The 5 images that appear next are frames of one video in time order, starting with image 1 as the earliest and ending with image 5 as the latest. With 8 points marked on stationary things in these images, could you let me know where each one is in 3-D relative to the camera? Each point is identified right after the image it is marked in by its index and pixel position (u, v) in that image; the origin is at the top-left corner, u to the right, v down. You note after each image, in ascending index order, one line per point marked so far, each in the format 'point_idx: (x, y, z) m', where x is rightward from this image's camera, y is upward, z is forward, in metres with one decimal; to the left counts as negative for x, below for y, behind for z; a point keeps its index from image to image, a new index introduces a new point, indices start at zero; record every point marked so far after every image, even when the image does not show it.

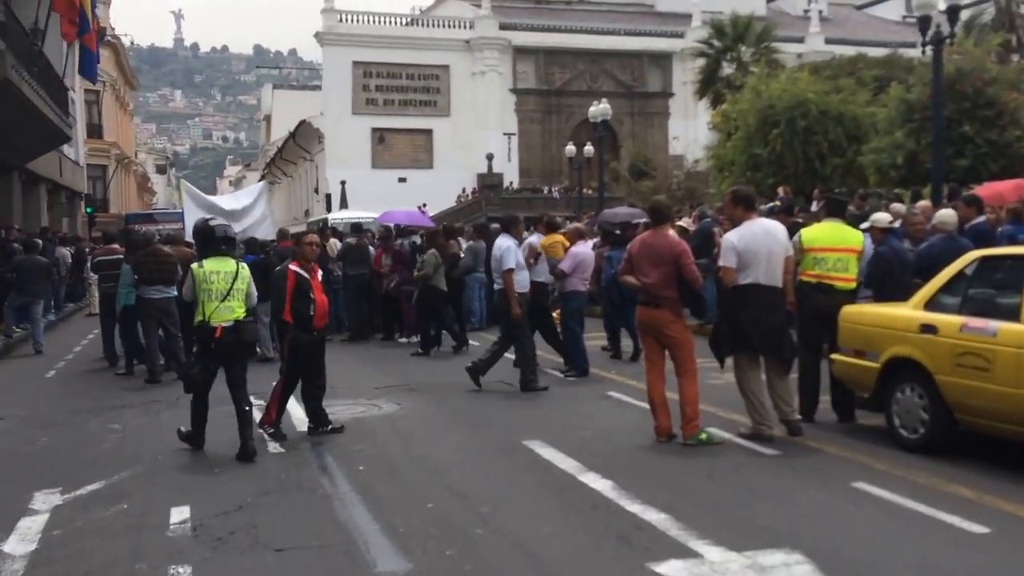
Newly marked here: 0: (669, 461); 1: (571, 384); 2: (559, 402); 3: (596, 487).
0: (+1.2, -1.4, +9.0) m
1: (+0.7, -1.1, +13.3) m
2: (+0.5, -1.2, +12.1) m
3: (+0.6, -1.4, +8.1) m
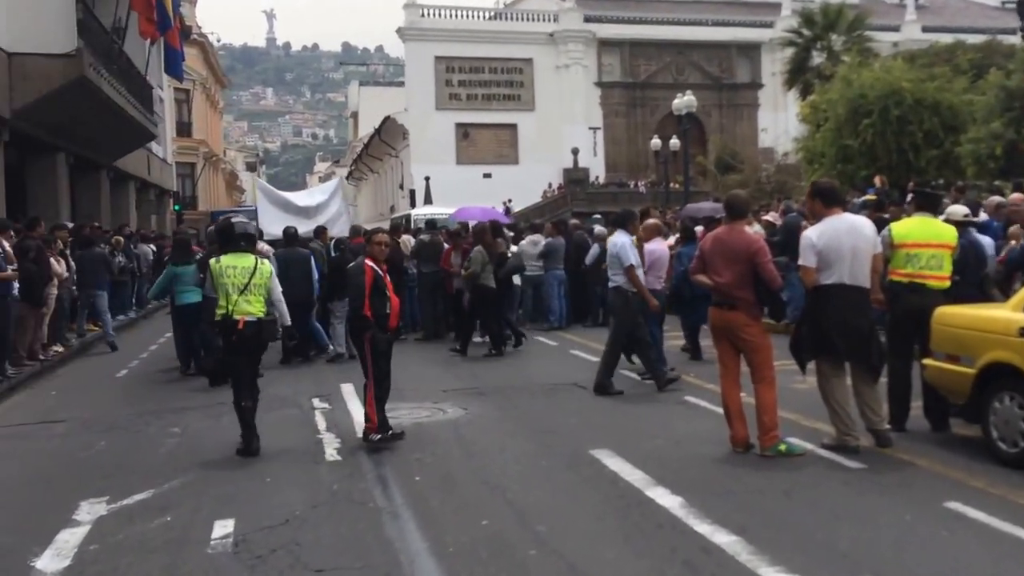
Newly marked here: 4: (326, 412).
0: (+1.7, -1.4, +8.4) m
1: (+1.5, -1.1, +12.7) m
2: (+1.2, -1.2, +11.6) m
3: (+1.0, -1.4, +7.6) m
4: (-1.9, -1.2, +11.4) m
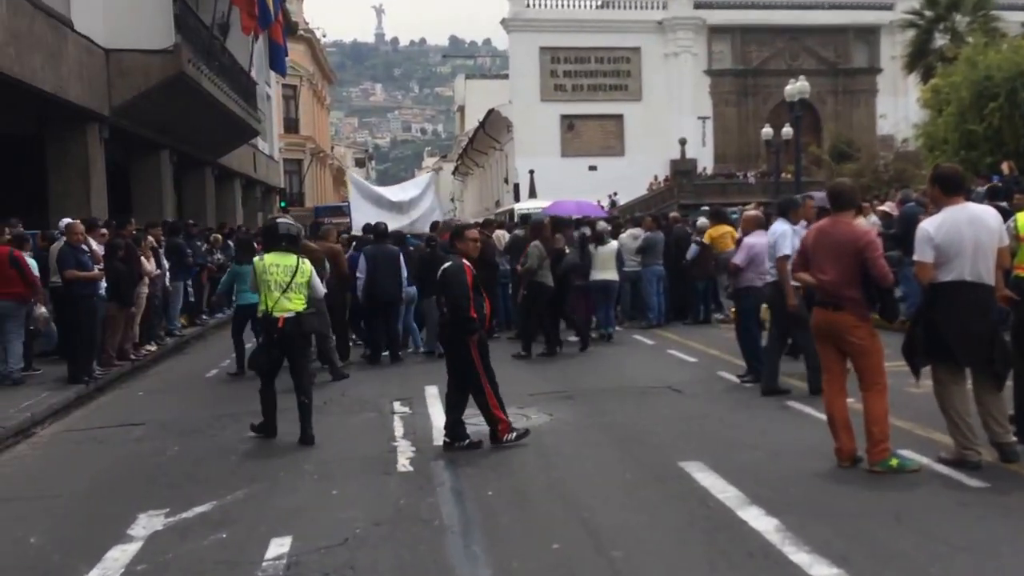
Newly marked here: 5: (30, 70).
0: (+2.2, -1.4, +7.6) m
1: (+2.5, -1.1, +11.9) m
2: (+2.1, -1.2, +10.8) m
3: (+1.5, -1.5, +6.9) m
4: (-1.0, -1.2, +10.9) m
5: (-7.8, +3.5, +18.6) m
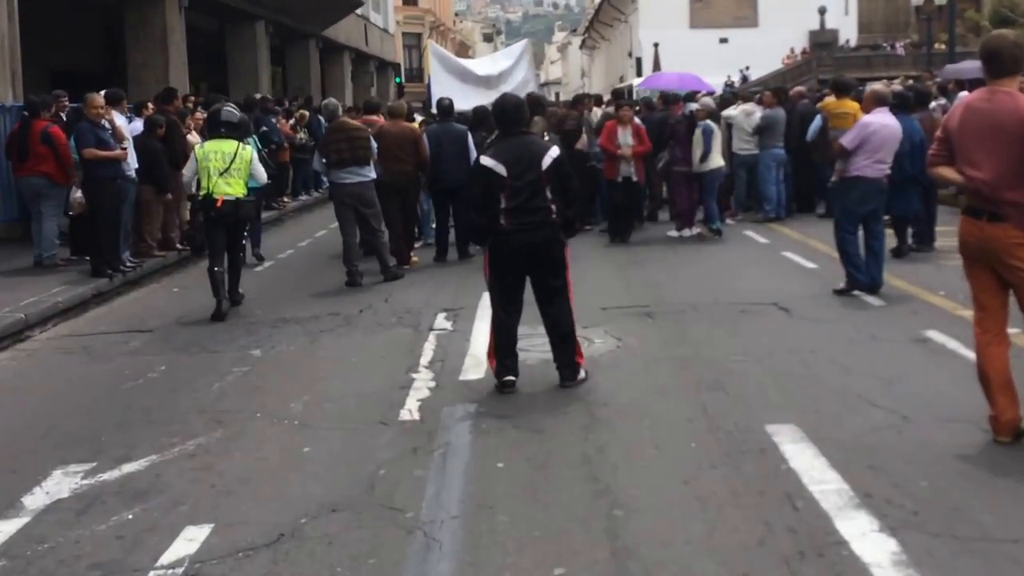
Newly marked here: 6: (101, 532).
0: (+2.3, -0.9, +5.3) m
1: (+3.0, -0.2, +9.5) m
2: (+2.5, -0.4, +8.5) m
3: (+1.5, -1.1, +4.7) m
4: (-0.6, -0.4, +9.0) m
5: (-6.3, +5.3, +16.9) m
6: (-1.8, -1.1, +5.0) m
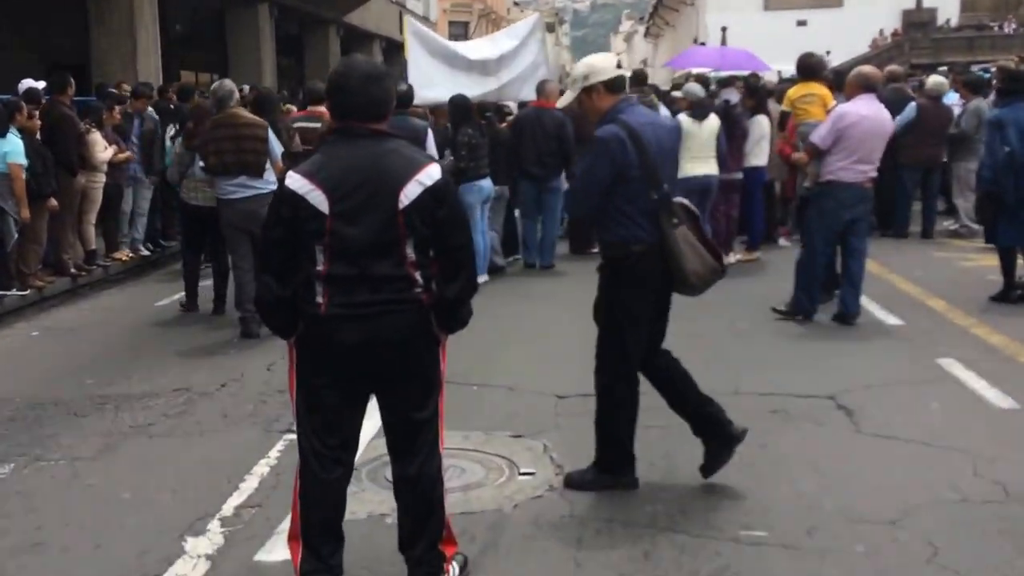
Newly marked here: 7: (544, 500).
0: (+1.5, -1.4, +1.9) m
1: (+2.5, -0.7, +6.1) m
2: (+2.0, -0.8, +5.1) m
3: (+0.6, -1.5, +1.4) m
4: (-1.1, -0.8, +5.7) m
5: (-6.2, +5.0, +14.0) m
6: (-2.6, -1.5, +1.8) m
7: (+0.2, -0.8, +5.0) m
